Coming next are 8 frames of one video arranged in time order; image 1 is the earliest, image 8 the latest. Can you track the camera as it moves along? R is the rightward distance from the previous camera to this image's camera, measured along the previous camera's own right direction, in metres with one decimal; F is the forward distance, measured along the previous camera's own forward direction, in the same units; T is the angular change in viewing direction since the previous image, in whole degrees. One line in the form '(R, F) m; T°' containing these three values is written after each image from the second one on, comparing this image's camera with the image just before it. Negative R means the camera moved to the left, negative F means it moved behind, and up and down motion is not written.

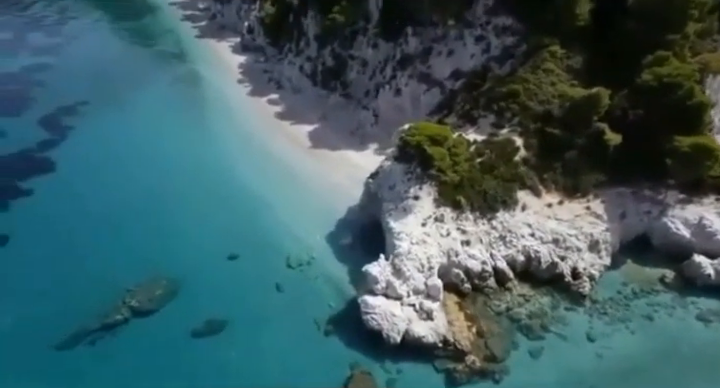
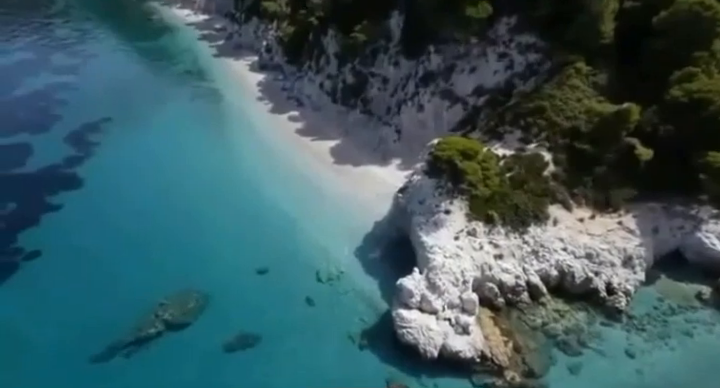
(-0.9, -0.1) m; -1°
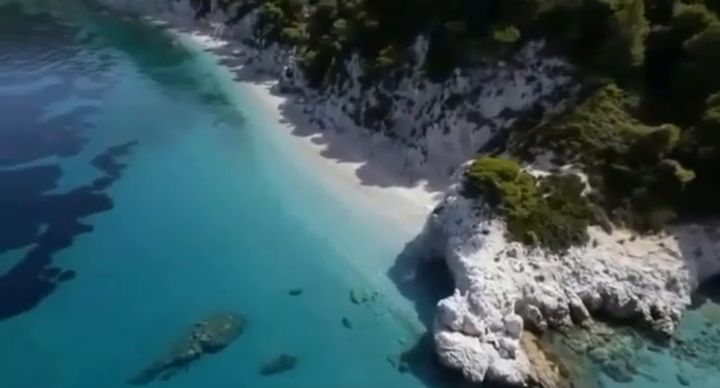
(-1.1, 0.0) m; -1°
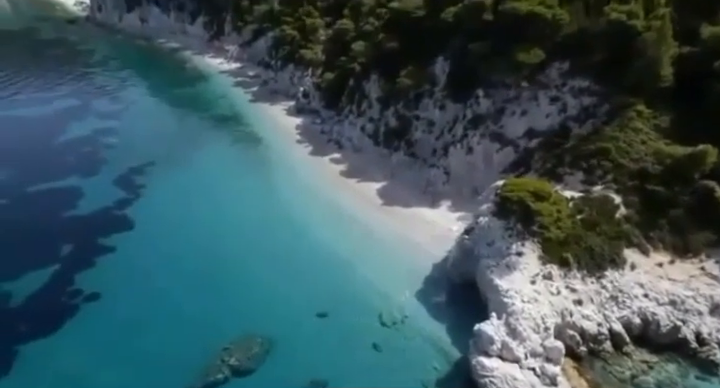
(-0.9, +0.2) m; -1°
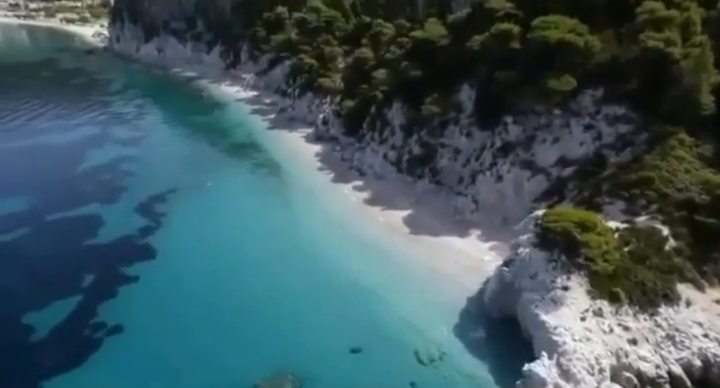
(-1.0, +0.6) m; -1°
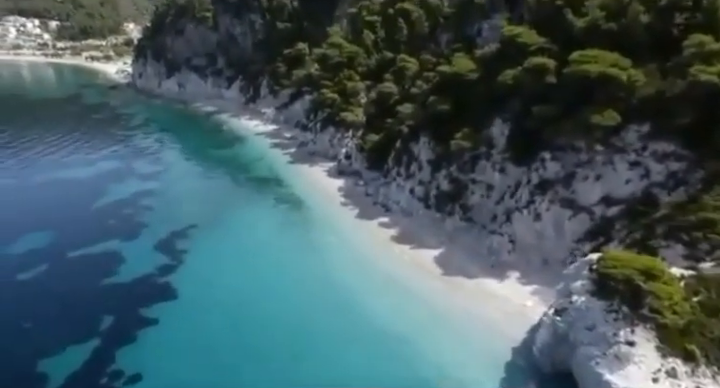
(-0.9, +1.2) m; -2°
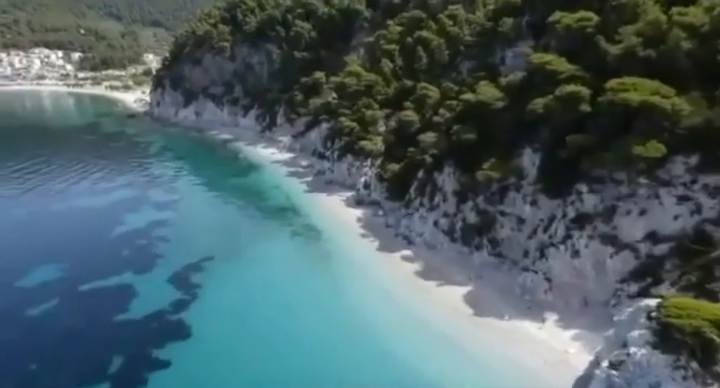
(-0.7, +1.3) m; -1°
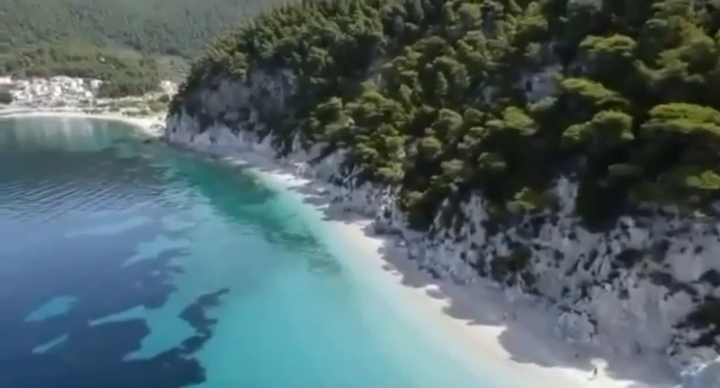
(-0.8, +1.5) m; -1°
